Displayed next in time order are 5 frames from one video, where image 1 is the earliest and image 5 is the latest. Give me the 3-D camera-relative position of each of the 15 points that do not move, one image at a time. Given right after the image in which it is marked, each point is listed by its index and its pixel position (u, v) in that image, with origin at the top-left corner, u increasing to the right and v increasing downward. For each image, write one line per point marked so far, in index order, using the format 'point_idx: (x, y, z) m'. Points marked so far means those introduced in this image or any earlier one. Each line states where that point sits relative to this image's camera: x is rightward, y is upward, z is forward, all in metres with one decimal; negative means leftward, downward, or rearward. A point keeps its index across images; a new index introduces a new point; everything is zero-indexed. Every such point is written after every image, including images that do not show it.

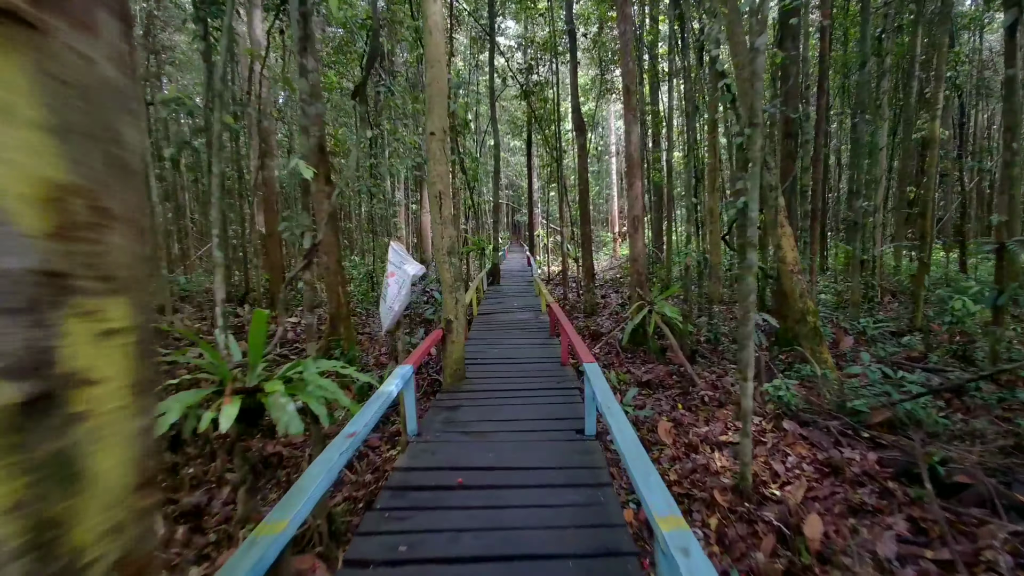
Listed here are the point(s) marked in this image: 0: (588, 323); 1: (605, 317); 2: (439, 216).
0: (+1.2, -0.6, +7.8) m
1: (+1.6, -0.5, +8.2) m
2: (-0.5, +0.5, +3.5) m
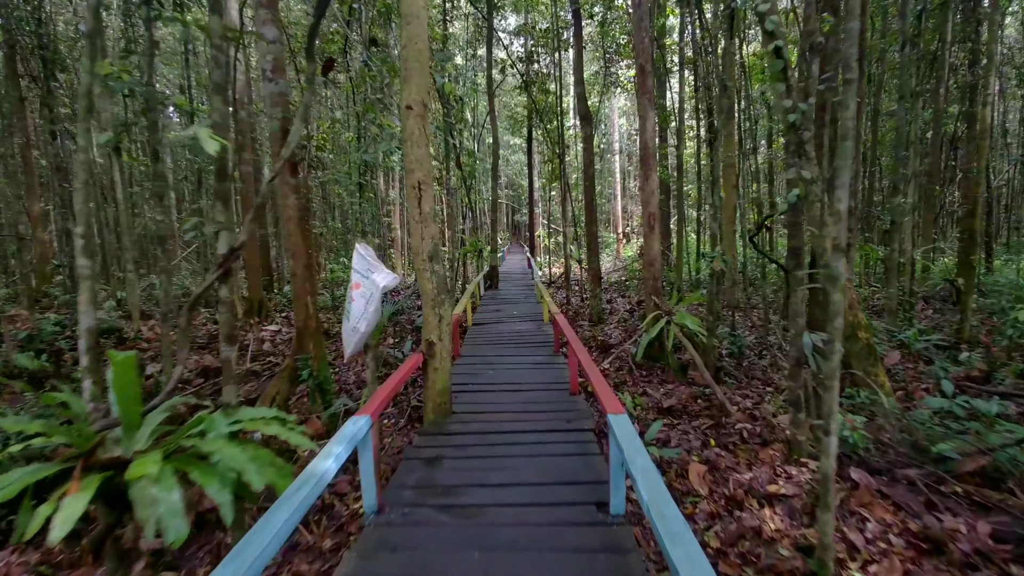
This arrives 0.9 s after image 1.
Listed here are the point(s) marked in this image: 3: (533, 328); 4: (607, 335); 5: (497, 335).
0: (+1.2, -0.6, +7.1) m
1: (+1.5, -0.6, +7.5) m
2: (-0.5, +0.4, +2.8) m
3: (+0.3, -0.6, +6.2) m
4: (+1.3, -0.7, +6.9) m
5: (-0.2, -0.6, +5.9) m
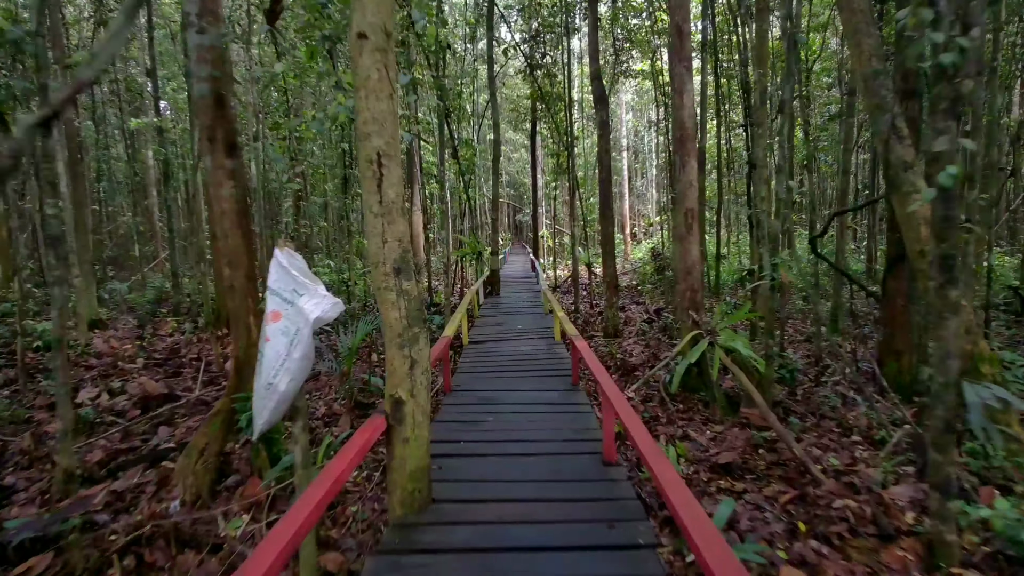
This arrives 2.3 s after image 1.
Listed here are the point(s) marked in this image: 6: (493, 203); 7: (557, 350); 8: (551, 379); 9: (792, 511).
0: (+1.2, -0.8, +6.1) m
1: (+1.6, -0.7, +6.5) m
2: (-0.5, +0.3, +1.8) m
3: (+0.3, -0.7, +5.2) m
4: (+1.4, -0.8, +5.9) m
5: (-0.1, -0.7, +4.9) m
6: (-0.4, +1.7, +9.7) m
7: (+0.5, -0.7, +5.1) m
8: (+0.3, -0.8, +4.2) m
9: (+1.5, -1.2, +2.6) m
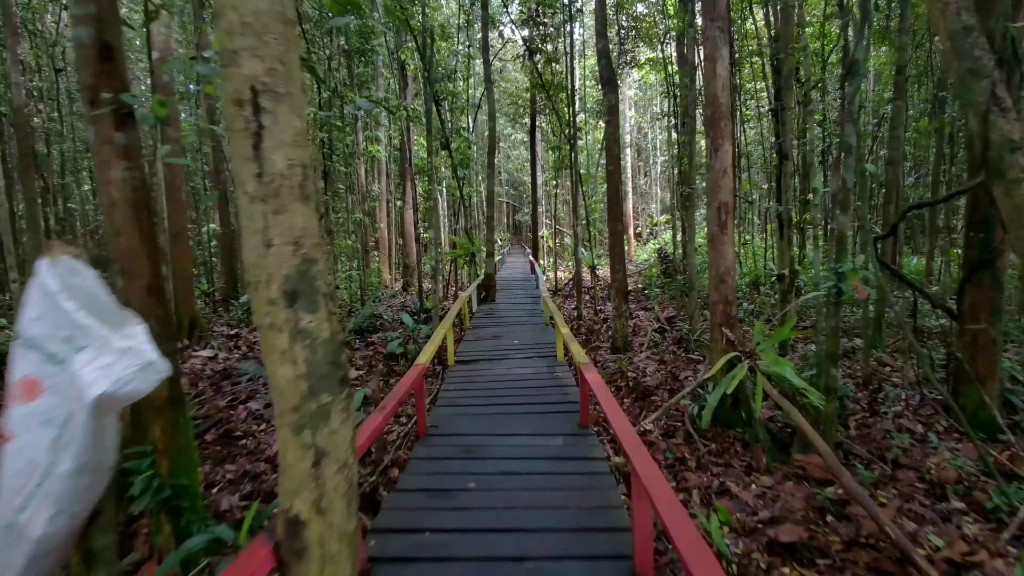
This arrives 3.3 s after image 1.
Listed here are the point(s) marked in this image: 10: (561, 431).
0: (+1.2, -0.8, +5.3) m
1: (+1.5, -0.8, +5.7) m
2: (-0.5, +0.2, +1.0) m
3: (+0.3, -0.8, +4.4) m
4: (+1.3, -0.9, +5.1) m
5: (-0.2, -0.8, +4.1) m
6: (-0.4, +1.6, +8.9) m
7: (+0.4, -0.8, +4.3) m
8: (+0.3, -0.9, +3.4) m
9: (+1.4, -1.3, +1.8) m
10: (+0.3, -0.9, +3.2) m
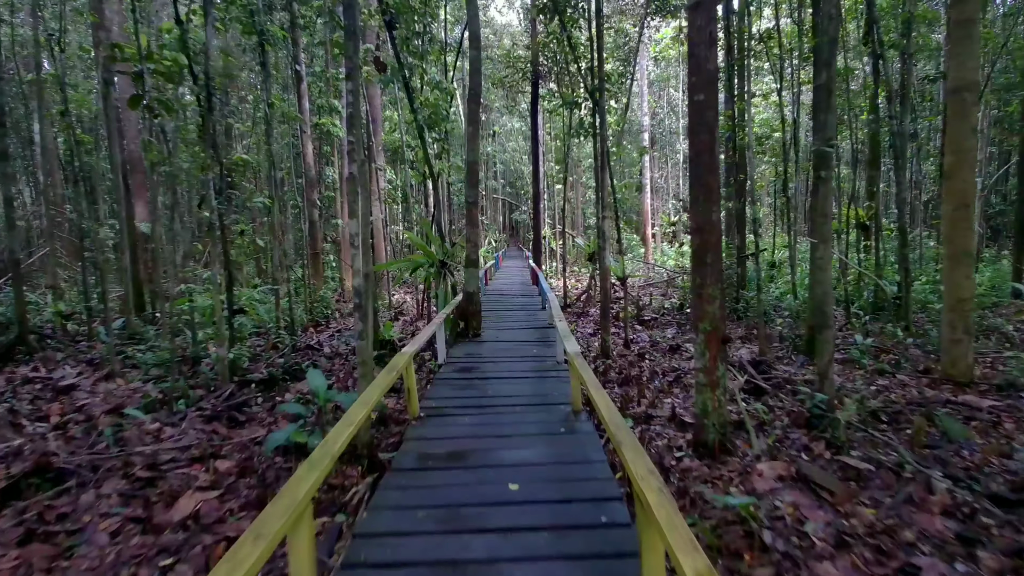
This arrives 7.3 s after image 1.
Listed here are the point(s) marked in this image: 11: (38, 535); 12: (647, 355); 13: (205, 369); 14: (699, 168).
0: (+1.2, -1.1, +2.5) m
1: (+1.5, -1.1, +2.9) m
2: (-0.6, 0.0, -1.8) m
3: (+0.2, -1.0, +1.6) m
4: (+1.3, -1.1, +2.3) m
5: (-0.2, -1.1, +1.3) m
6: (-0.5, +1.3, +6.1) m
7: (+0.4, -1.0, +1.5) m
8: (+0.3, -1.1, +0.6) m
9: (+1.4, -1.5, -1.0) m
10: (+0.3, -1.2, +0.3) m
11: (-2.5, -1.3, +2.6) m
12: (+1.7, -0.8, +6.1) m
13: (-3.3, -0.9, +5.2) m
14: (+1.2, +0.7, +3.0) m
